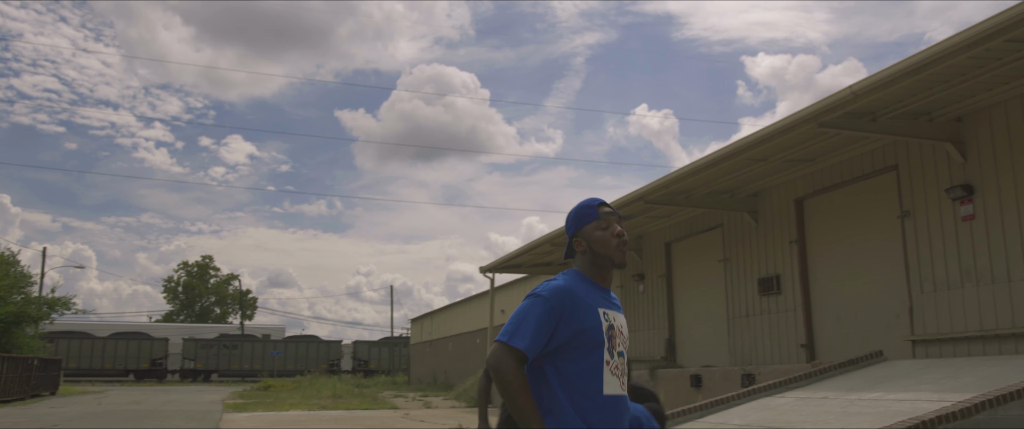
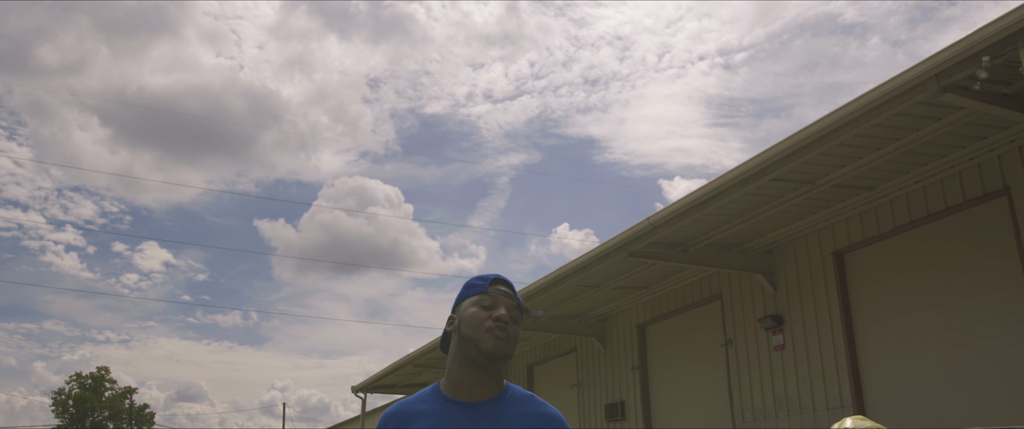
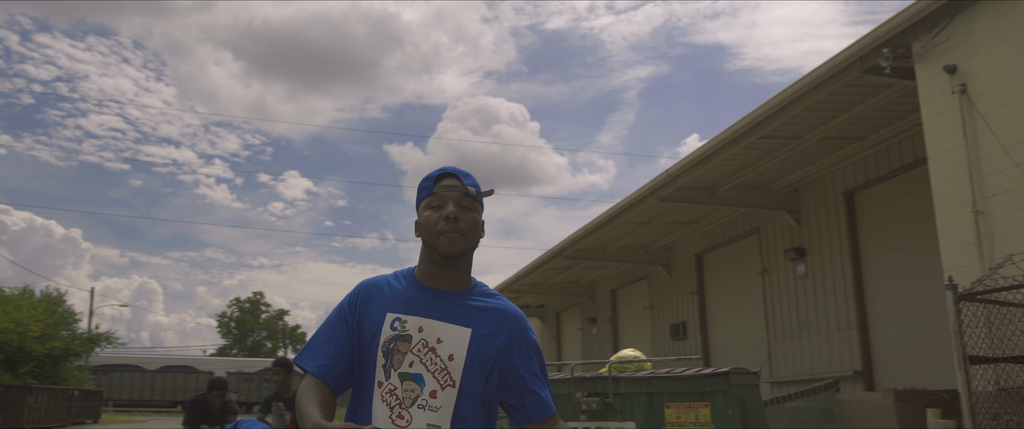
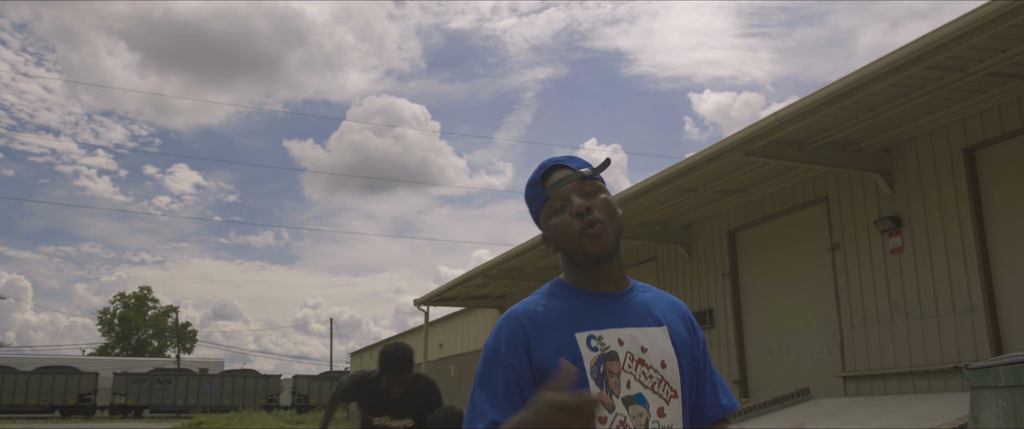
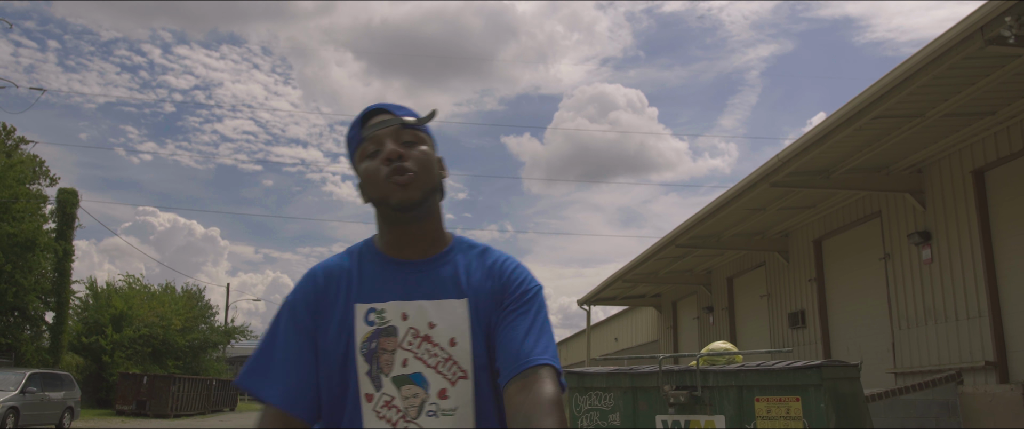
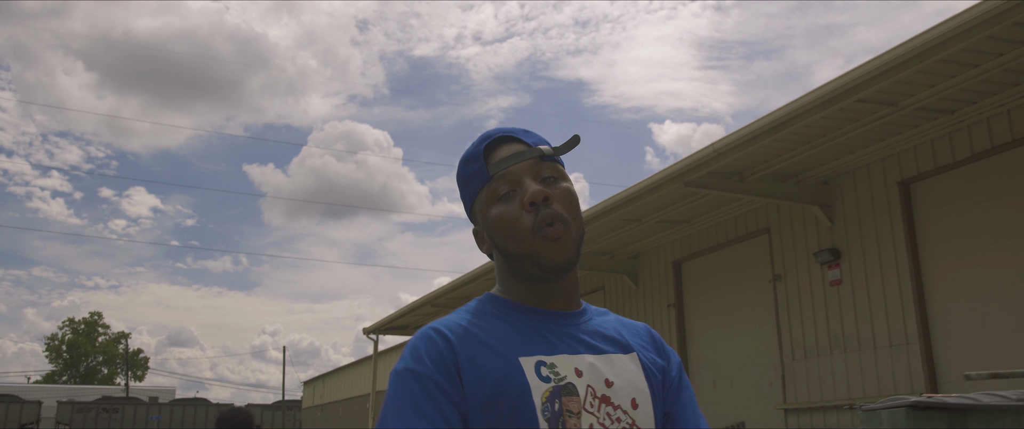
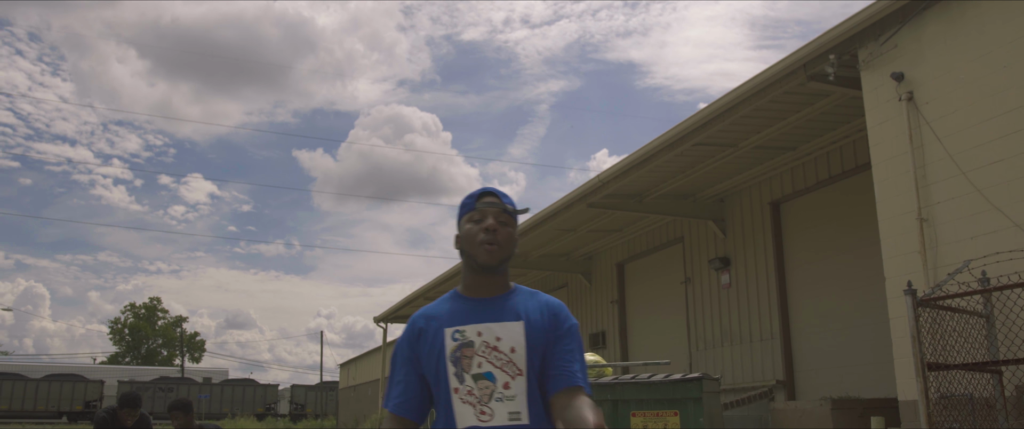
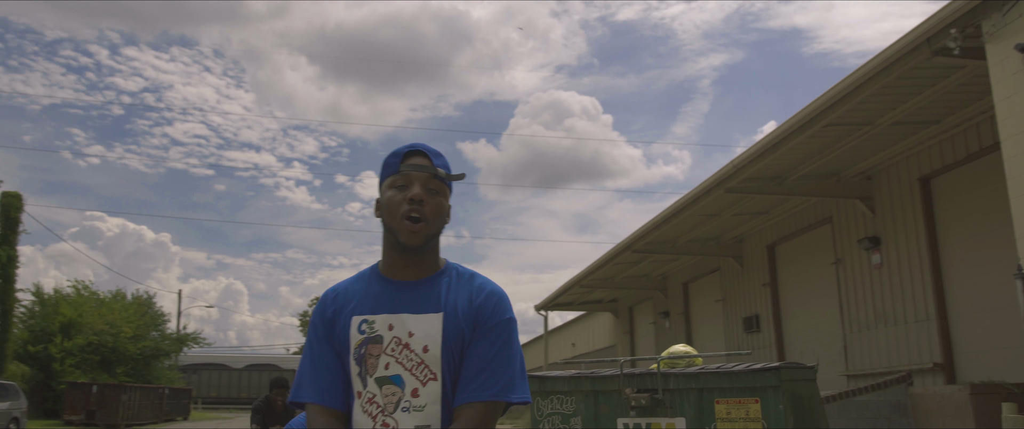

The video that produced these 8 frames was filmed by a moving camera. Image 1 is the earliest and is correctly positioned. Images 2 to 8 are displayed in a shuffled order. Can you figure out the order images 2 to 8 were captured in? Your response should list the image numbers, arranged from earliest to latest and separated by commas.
4, 6, 2, 7, 3, 8, 5
